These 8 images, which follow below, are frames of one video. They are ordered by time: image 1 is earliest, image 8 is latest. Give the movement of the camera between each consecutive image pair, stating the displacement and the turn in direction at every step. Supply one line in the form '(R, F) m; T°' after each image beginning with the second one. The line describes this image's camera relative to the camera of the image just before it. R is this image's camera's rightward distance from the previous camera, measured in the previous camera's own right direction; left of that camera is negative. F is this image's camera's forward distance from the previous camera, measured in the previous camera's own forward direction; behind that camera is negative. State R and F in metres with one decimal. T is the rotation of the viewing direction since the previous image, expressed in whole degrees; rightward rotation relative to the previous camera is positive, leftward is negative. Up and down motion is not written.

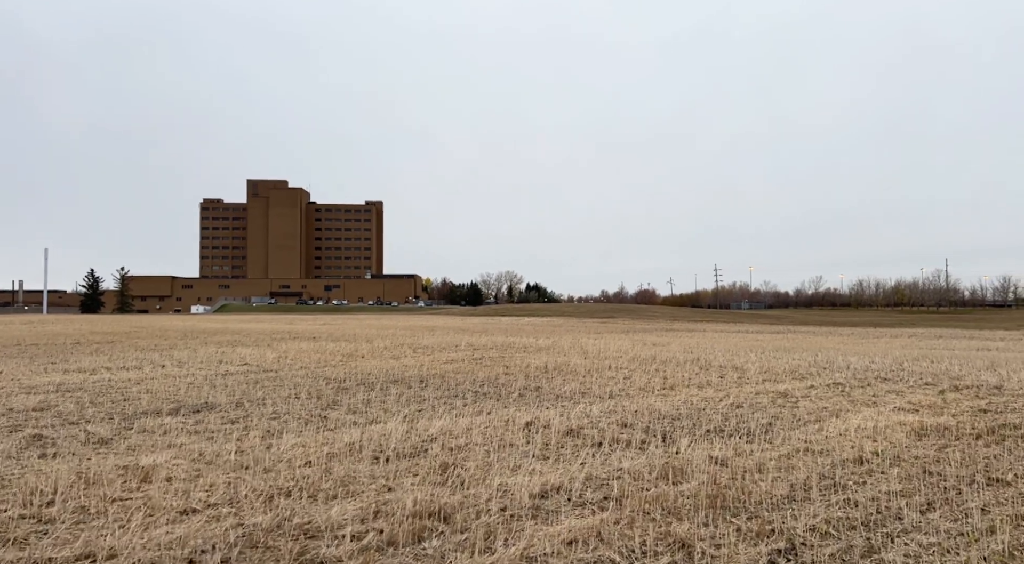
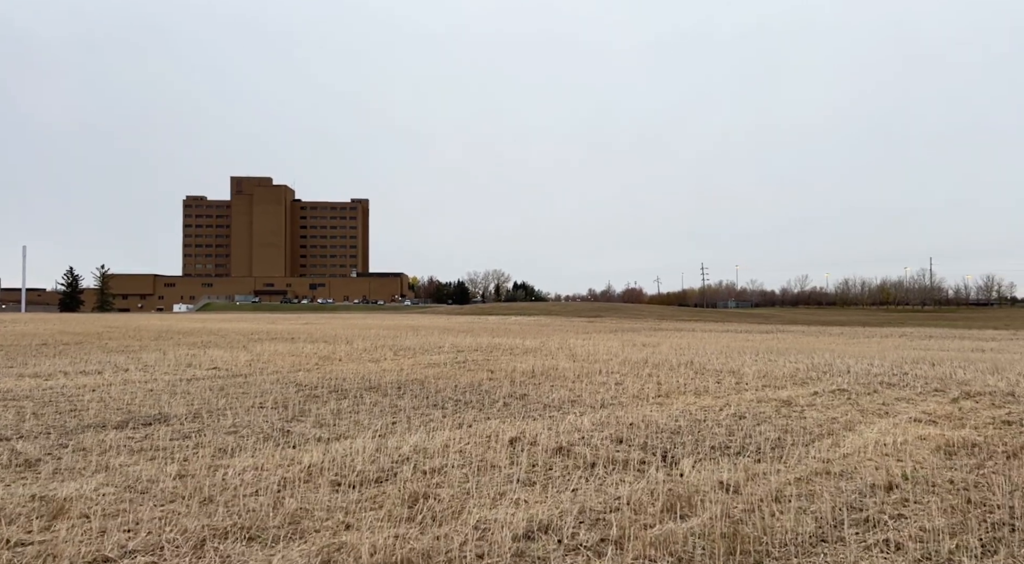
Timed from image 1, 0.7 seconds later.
(+0.1, +1.1) m; +1°
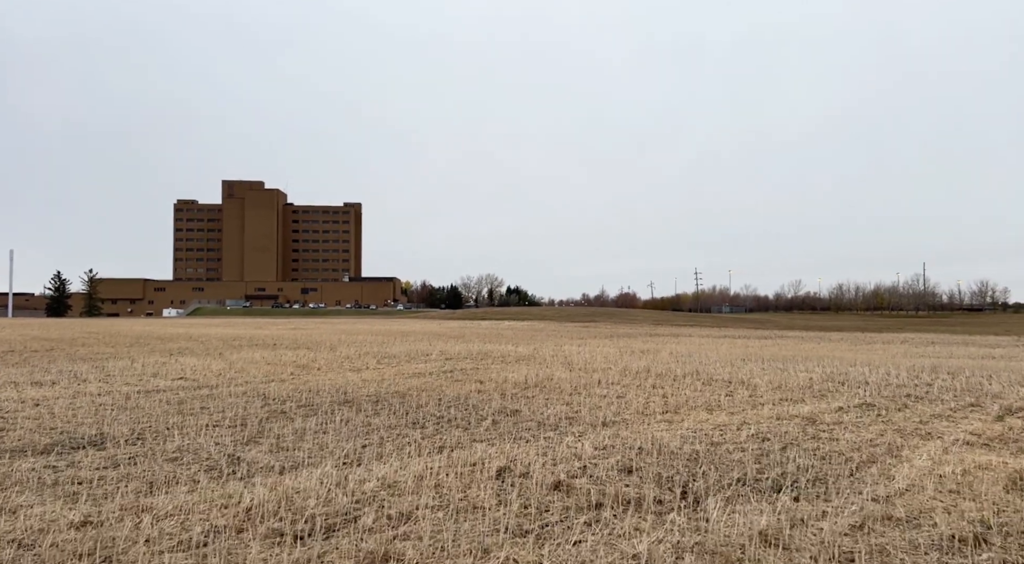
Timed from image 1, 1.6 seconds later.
(+0.1, +1.6) m; +1°
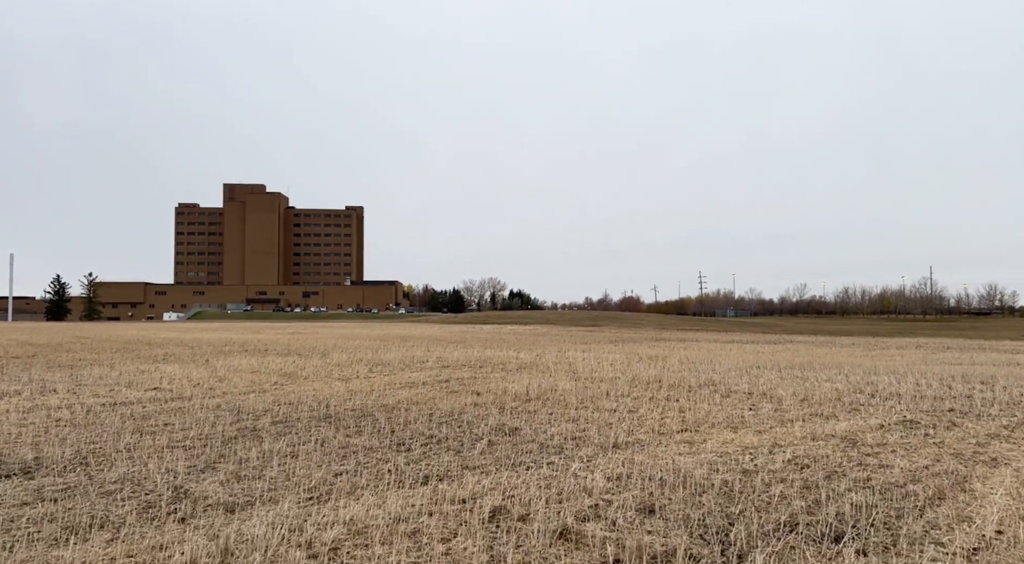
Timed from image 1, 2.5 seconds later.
(+0.1, +1.4) m; 0°
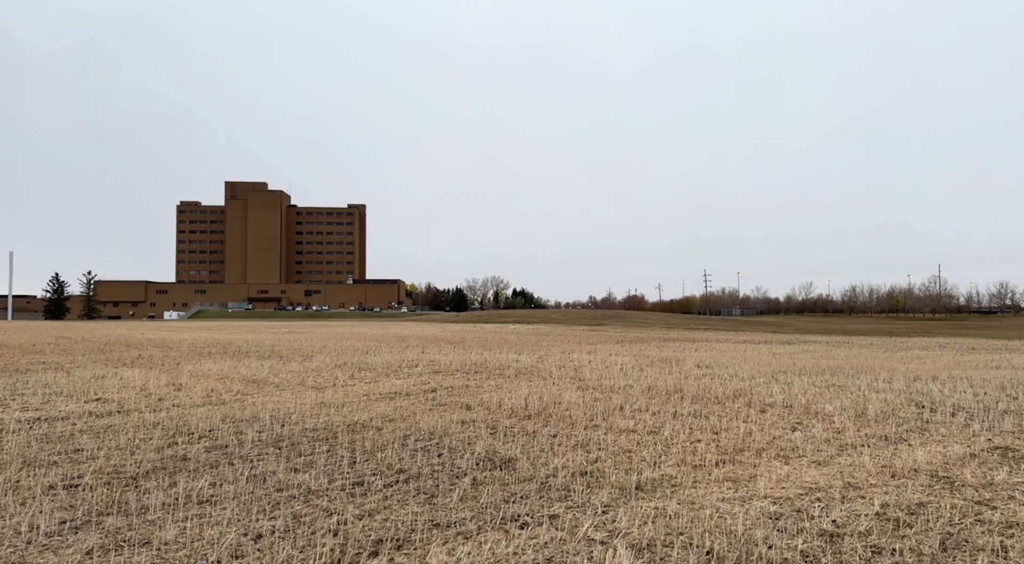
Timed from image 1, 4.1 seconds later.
(+0.1, +2.5) m; 0°
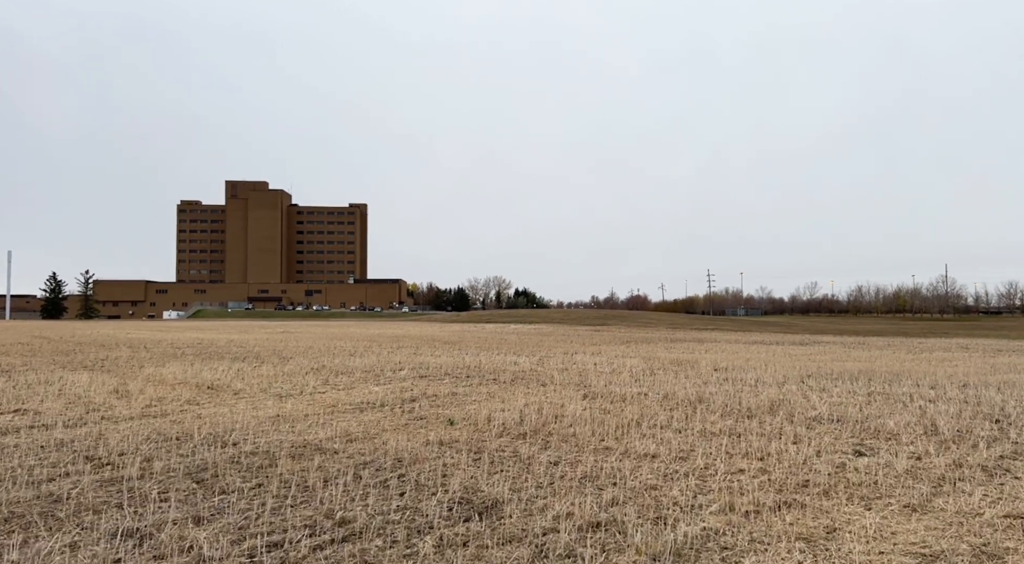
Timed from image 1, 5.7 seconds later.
(+0.2, +2.4) m; 0°
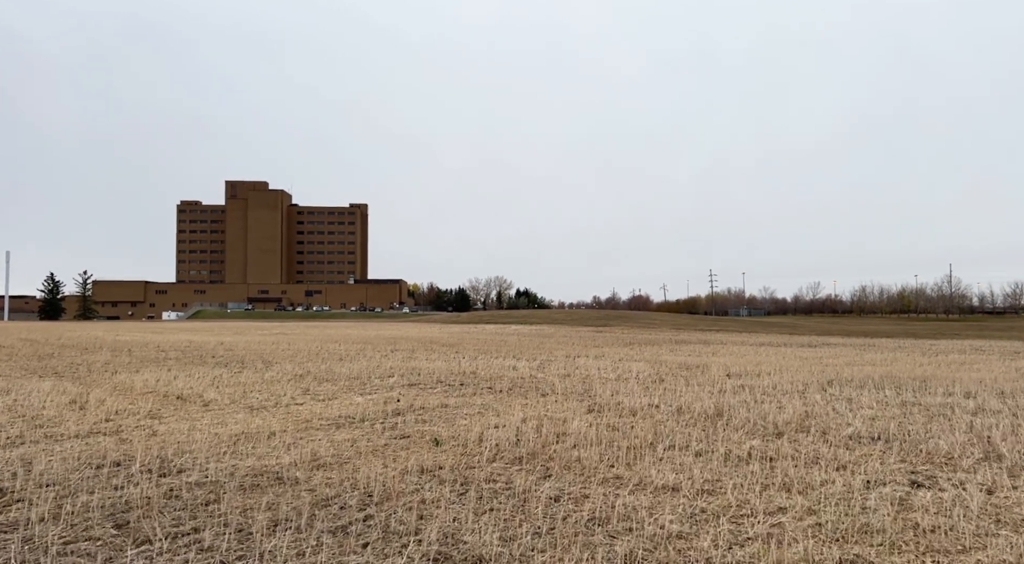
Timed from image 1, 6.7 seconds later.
(+0.1, +1.4) m; 0°
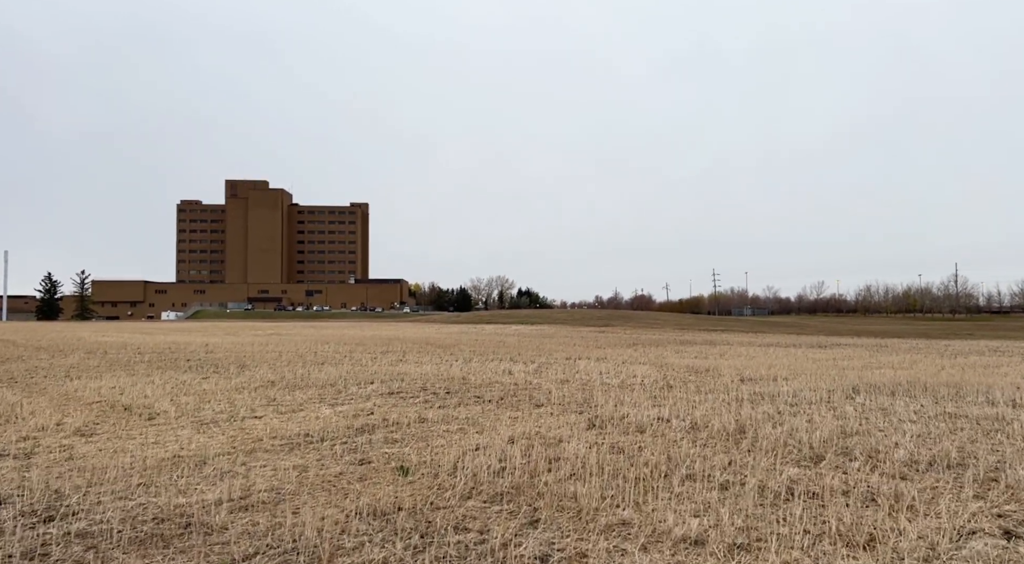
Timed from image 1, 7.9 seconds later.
(+0.2, +1.8) m; 0°
